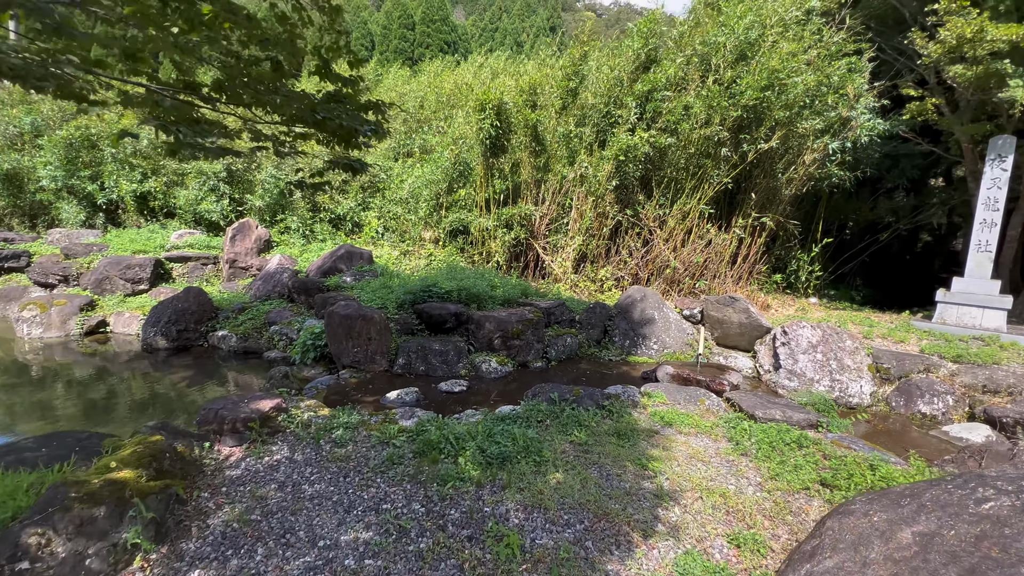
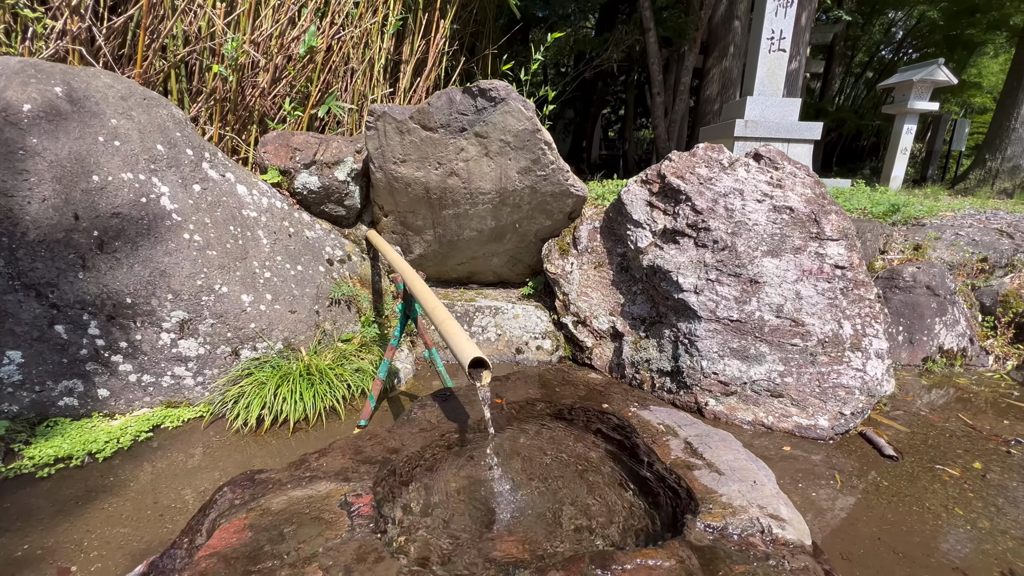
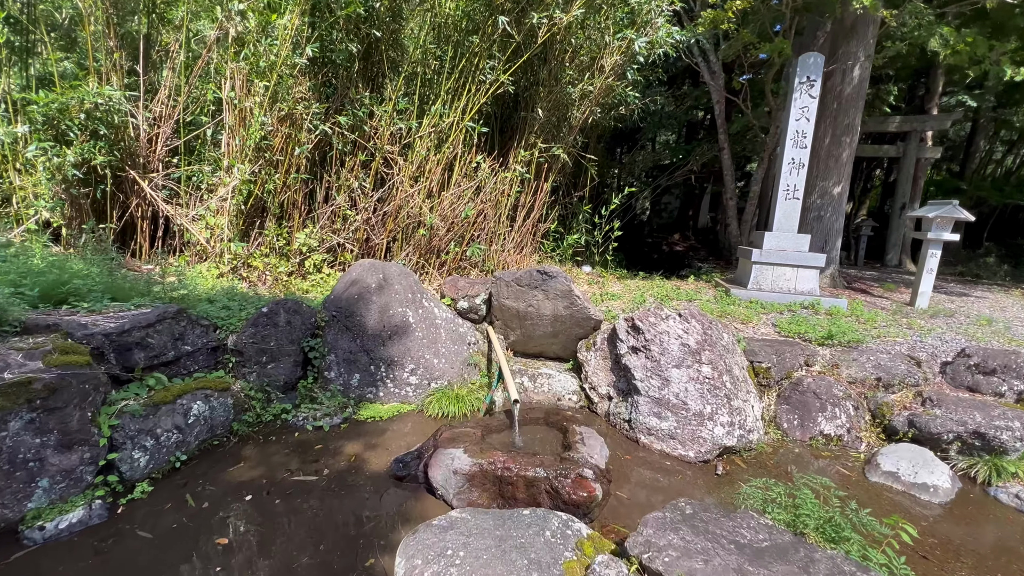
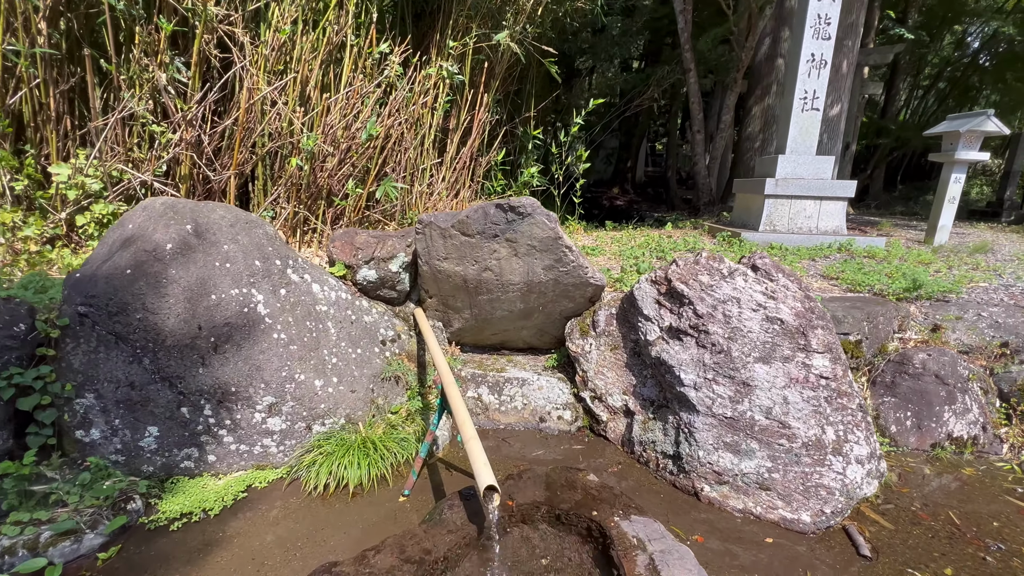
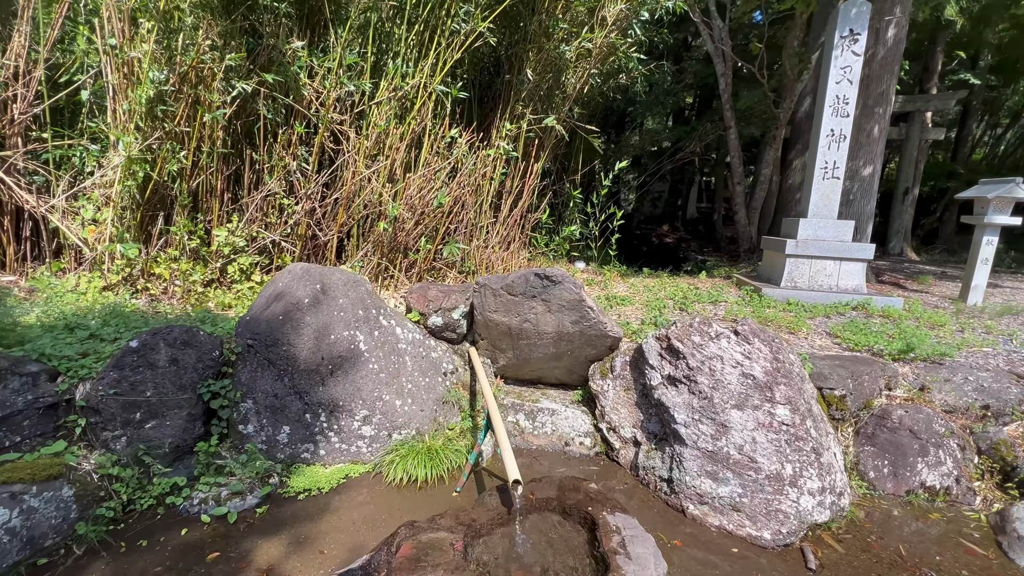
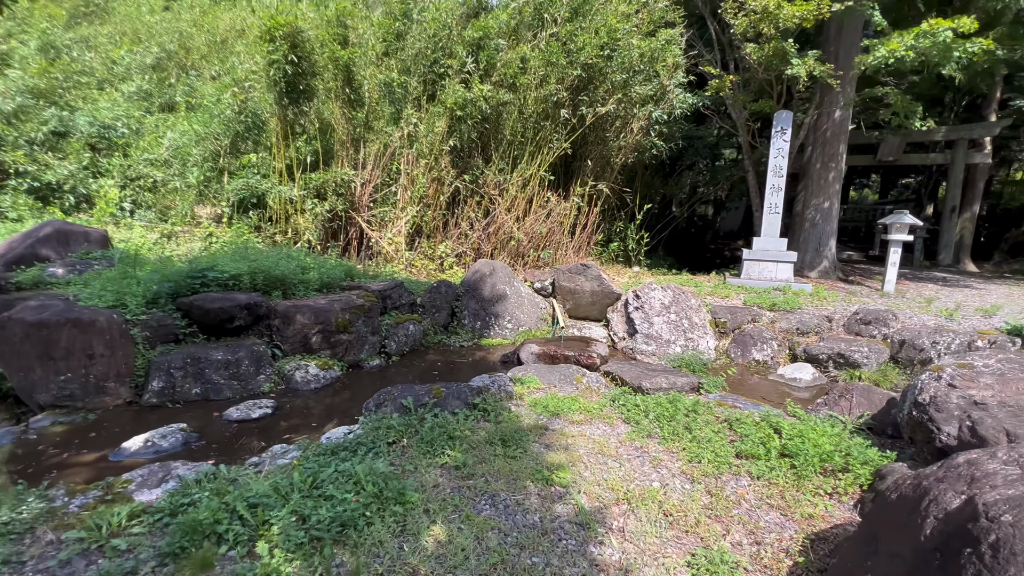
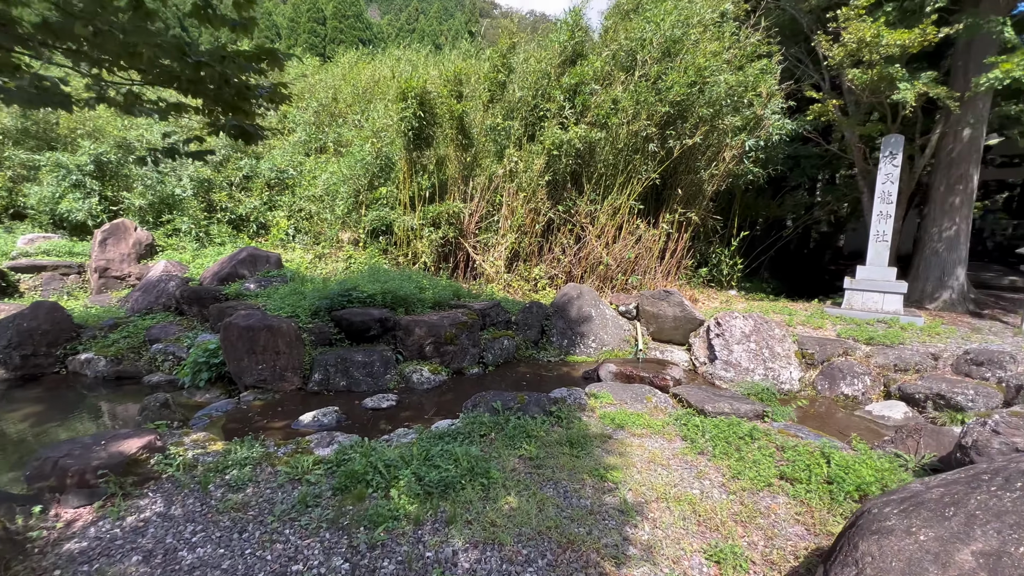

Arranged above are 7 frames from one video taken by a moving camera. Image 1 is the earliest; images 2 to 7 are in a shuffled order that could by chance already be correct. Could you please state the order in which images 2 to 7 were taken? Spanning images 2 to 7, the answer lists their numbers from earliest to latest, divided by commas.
7, 6, 3, 5, 4, 2
